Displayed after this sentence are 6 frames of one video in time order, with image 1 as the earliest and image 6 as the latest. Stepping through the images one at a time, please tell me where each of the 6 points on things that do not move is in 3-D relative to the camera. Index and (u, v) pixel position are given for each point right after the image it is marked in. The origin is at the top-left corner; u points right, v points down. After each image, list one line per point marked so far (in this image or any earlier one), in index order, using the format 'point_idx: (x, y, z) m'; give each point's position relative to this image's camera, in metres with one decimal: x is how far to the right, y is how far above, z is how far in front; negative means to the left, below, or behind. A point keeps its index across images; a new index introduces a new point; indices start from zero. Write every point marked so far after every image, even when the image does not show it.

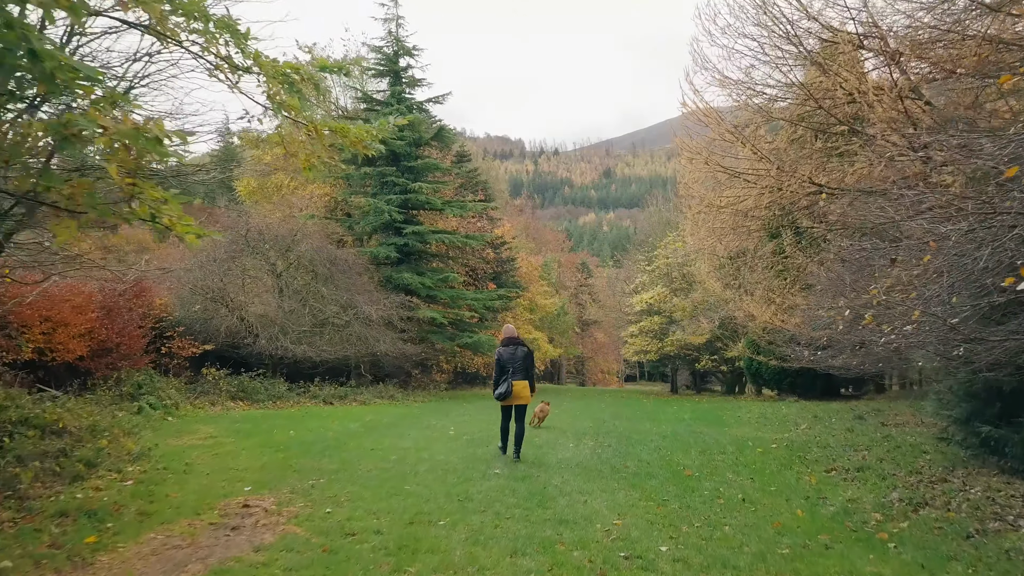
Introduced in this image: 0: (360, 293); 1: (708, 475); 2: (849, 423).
0: (-3.5, -0.1, +18.6) m
1: (+1.7, -1.6, +6.9) m
2: (+5.3, -2.1, +12.8) m
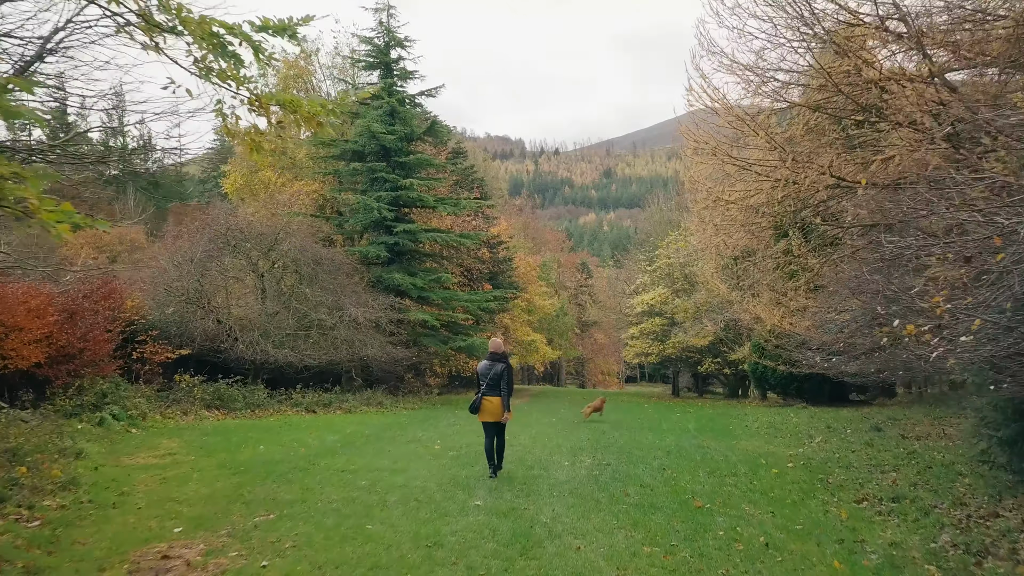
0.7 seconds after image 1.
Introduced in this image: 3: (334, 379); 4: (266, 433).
0: (-3.6, -0.1, +17.7) m
1: (+1.5, -1.6, +6.0) m
2: (+5.2, -2.1, +11.9) m
3: (-4.3, -2.2, +19.5) m
4: (-3.5, -2.0, +11.5) m
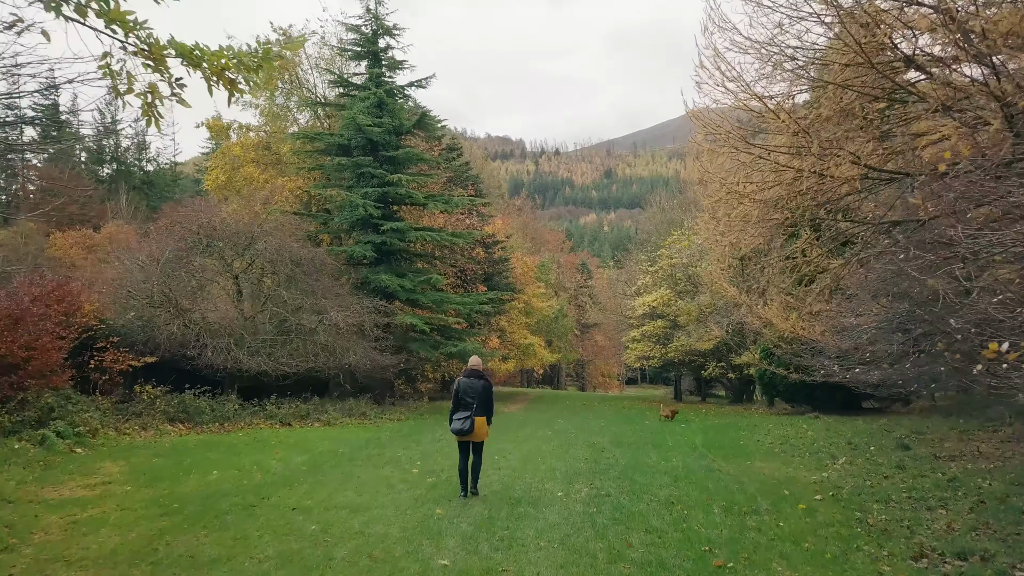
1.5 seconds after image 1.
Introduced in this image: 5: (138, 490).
0: (-3.7, -0.2, +16.5) m
1: (+1.4, -1.7, +4.8) m
2: (+5.0, -2.2, +10.7) m
3: (-4.4, -2.2, +18.3) m
4: (-3.6, -2.1, +10.3) m
5: (-3.4, -1.8, +7.5) m
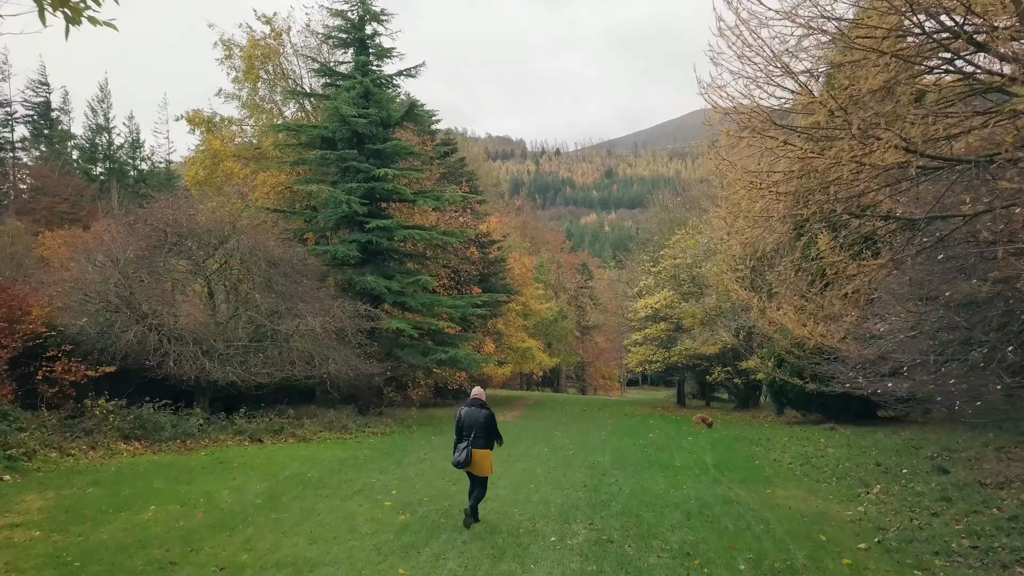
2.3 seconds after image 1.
0: (-3.8, -0.2, +15.3) m
1: (+1.3, -1.7, +3.6) m
2: (+4.9, -2.2, +9.5) m
3: (-4.5, -2.3, +17.1) m
4: (-3.7, -2.1, +9.1) m
5: (-3.5, -1.9, +6.2) m
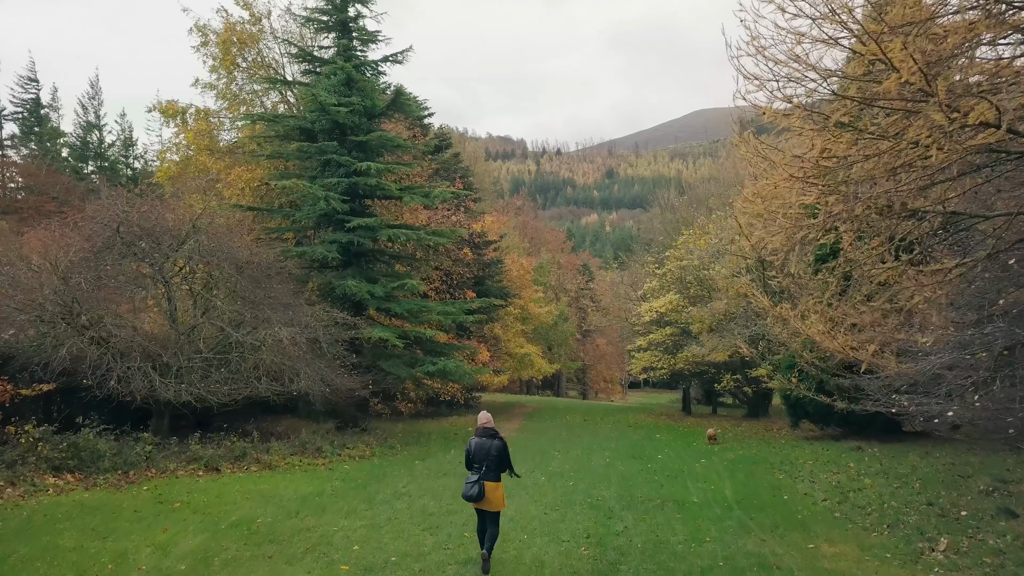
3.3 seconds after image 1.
0: (-3.9, -0.3, +13.7) m
1: (+1.1, -1.8, +2.0) m
2: (+4.8, -2.4, +7.9) m
3: (-4.6, -2.4, +15.5) m
4: (-3.8, -2.2, +7.5) m
5: (-3.6, -2.0, +4.7) m
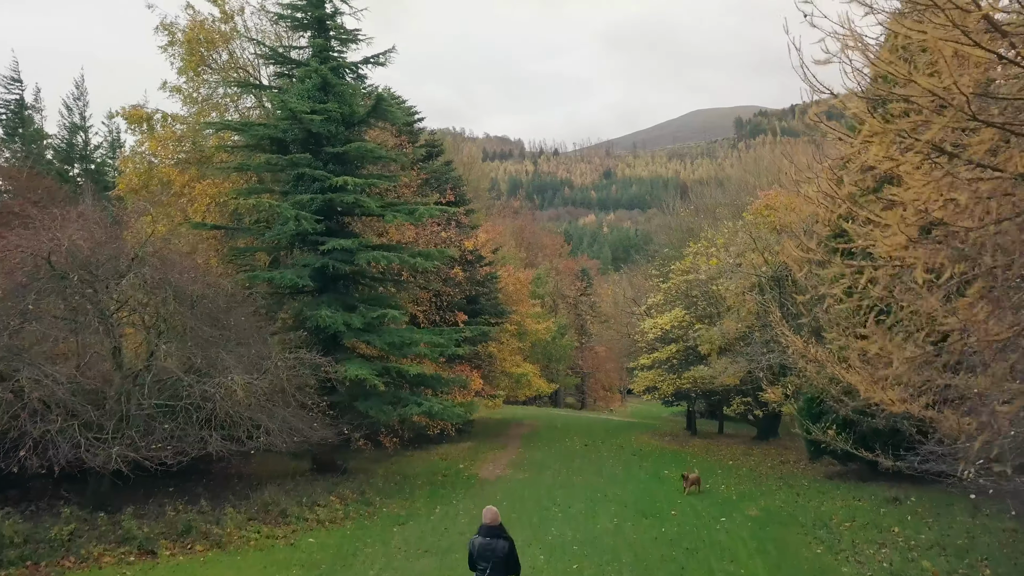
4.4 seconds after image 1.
0: (-4.0, -0.9, +11.9) m
1: (+1.1, -2.4, +0.2) m
2: (+4.7, -2.9, +6.1) m
3: (-4.7, -2.9, +13.7) m
4: (-3.9, -2.8, +5.7) m
5: (-3.7, -2.5, +2.9) m
